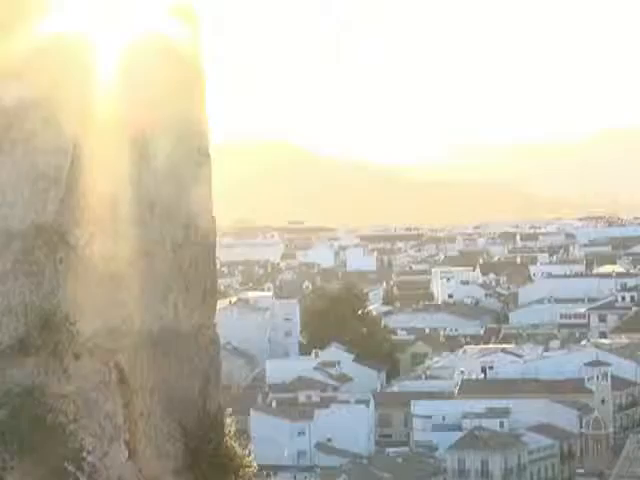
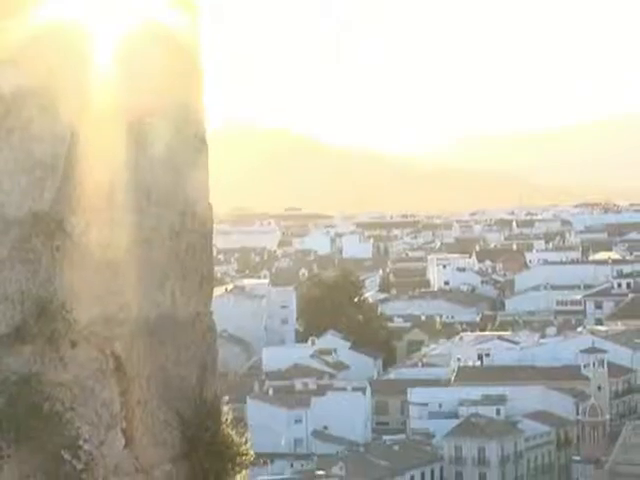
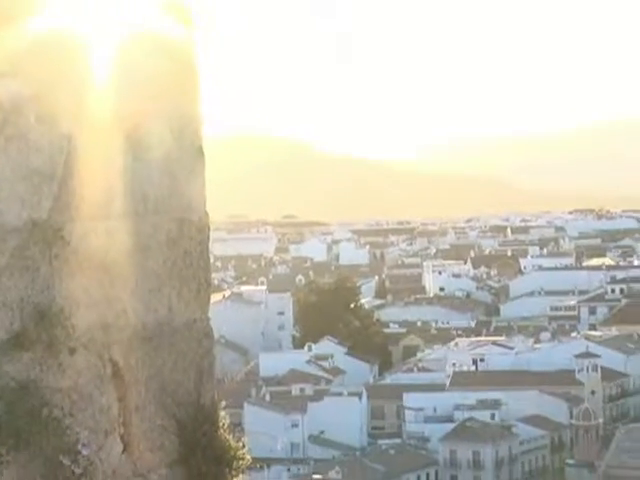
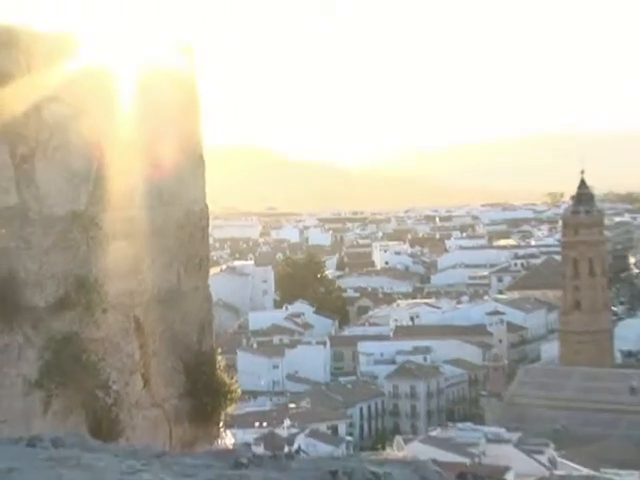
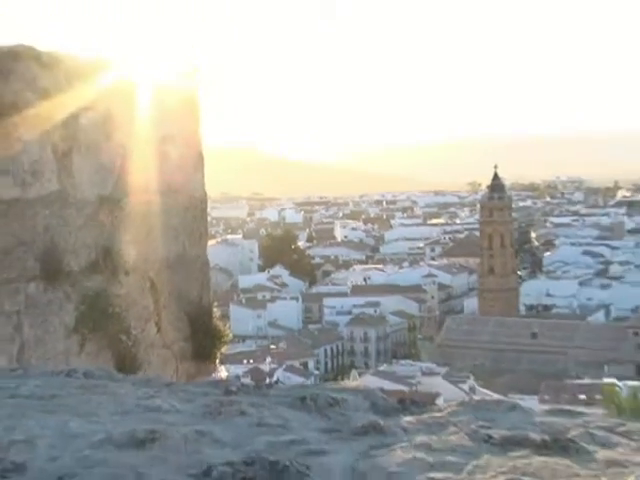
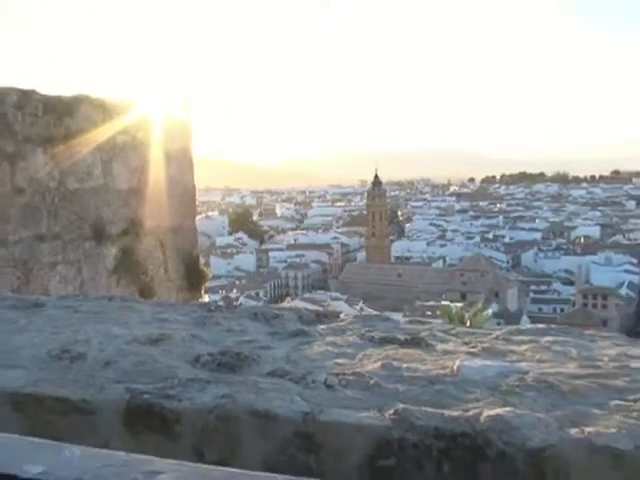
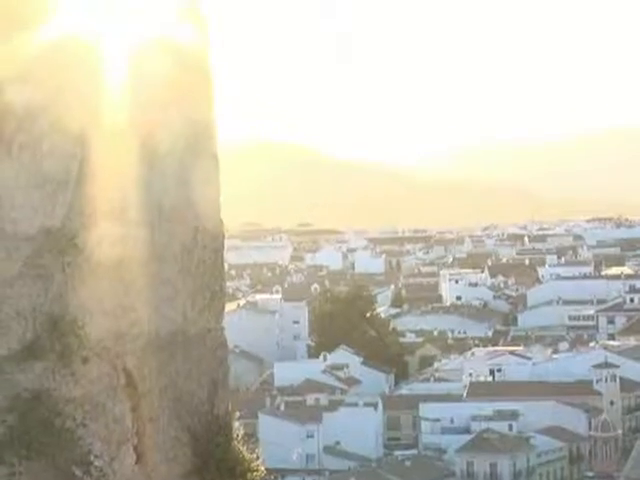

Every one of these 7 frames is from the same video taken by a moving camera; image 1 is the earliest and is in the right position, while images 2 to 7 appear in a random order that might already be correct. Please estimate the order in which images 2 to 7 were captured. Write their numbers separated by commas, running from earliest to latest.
2, 7, 3, 4, 5, 6
